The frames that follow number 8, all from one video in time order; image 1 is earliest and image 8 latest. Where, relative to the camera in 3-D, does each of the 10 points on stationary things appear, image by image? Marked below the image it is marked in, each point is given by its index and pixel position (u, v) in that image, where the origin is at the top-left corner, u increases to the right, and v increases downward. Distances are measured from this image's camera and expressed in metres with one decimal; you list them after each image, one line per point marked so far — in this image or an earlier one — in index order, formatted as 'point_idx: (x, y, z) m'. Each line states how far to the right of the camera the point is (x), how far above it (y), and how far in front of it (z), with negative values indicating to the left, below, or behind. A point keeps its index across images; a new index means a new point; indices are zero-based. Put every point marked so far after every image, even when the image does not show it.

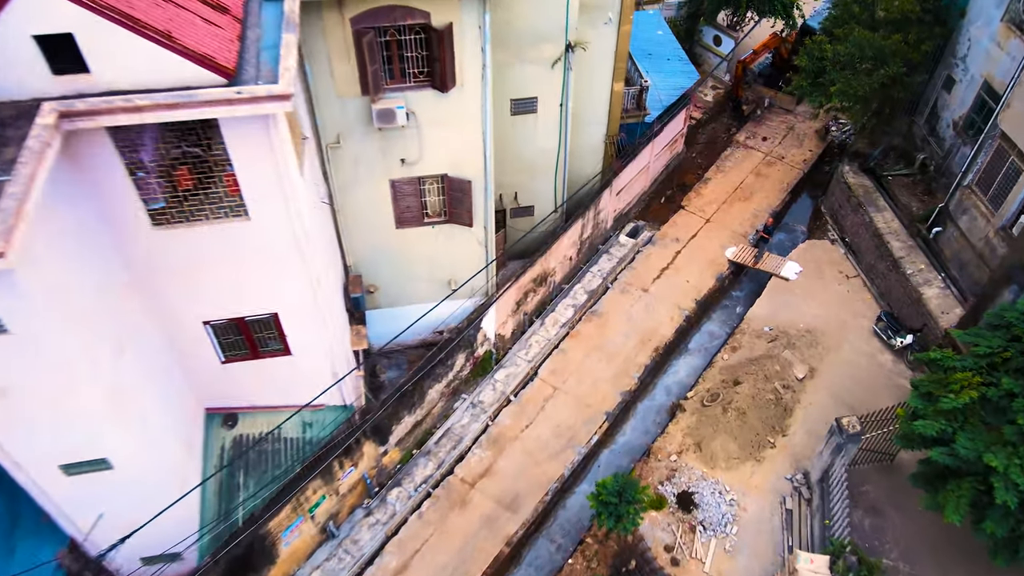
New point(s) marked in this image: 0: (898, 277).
0: (+7.8, +0.2, +15.6) m
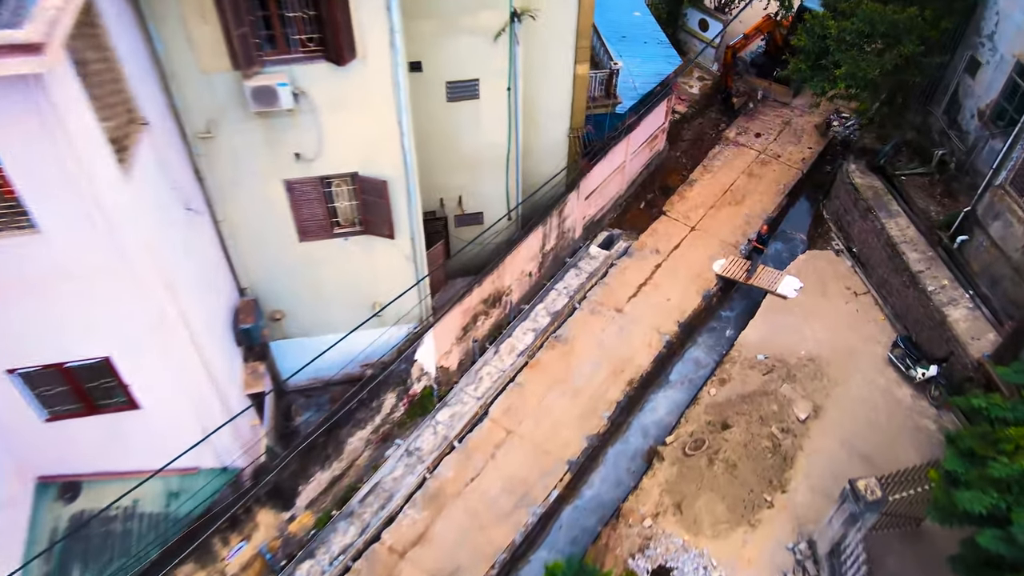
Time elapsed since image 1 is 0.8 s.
0: (+6.9, -0.1, +13.2) m
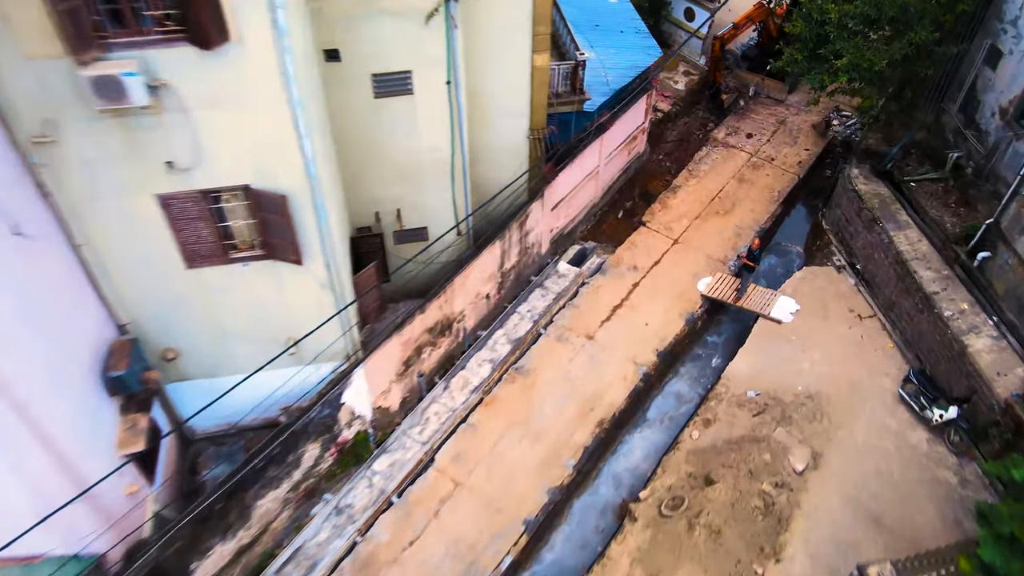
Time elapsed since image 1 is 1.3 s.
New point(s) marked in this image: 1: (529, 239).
0: (+6.2, -0.5, +11.4) m
1: (+0.3, +0.8, +12.8) m
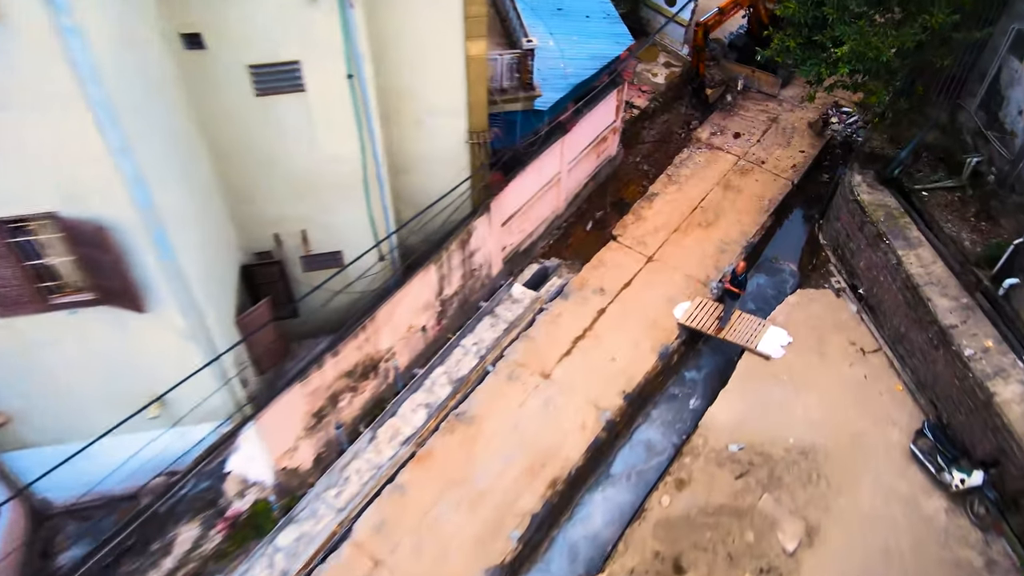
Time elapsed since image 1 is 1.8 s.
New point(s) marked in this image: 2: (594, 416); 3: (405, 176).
0: (+5.4, -0.9, +9.5) m
1: (-0.5, +0.4, +10.9) m
2: (+1.1, -1.7, +10.3) m
3: (-1.4, +1.4, +9.8) m
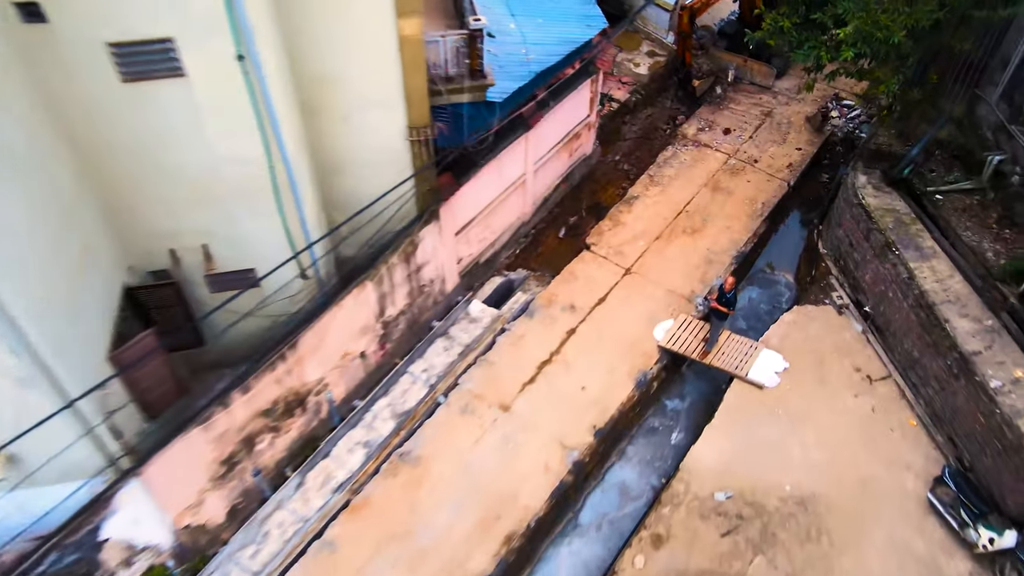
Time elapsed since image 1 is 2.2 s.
0: (+4.8, -1.1, +8.1) m
1: (-1.1, +0.2, +9.5) m
2: (+0.5, -1.9, +8.9) m
3: (-1.9, +1.2, +8.4) m
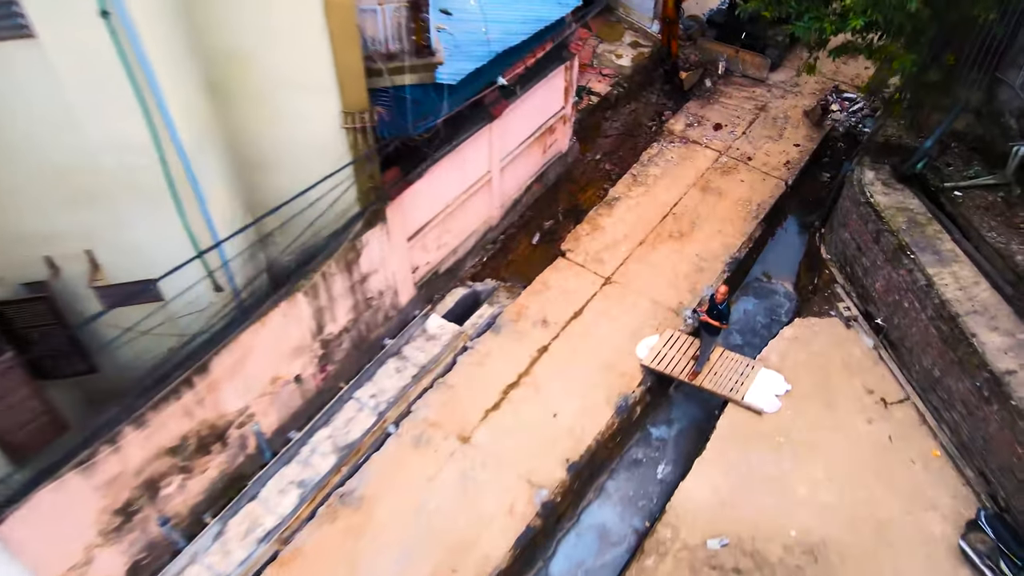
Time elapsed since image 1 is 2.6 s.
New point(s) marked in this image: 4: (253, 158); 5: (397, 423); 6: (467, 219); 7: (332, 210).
0: (+4.4, -1.2, +6.9) m
1: (-1.5, 0.0, +8.2) m
2: (+0.1, -2.1, +7.6) m
3: (-2.3, +1.1, +7.2) m
4: (-2.4, +1.2, +7.0) m
5: (-1.2, -1.4, +8.3) m
6: (-0.6, +0.9, +9.5) m
7: (-1.8, +0.8, +7.5) m
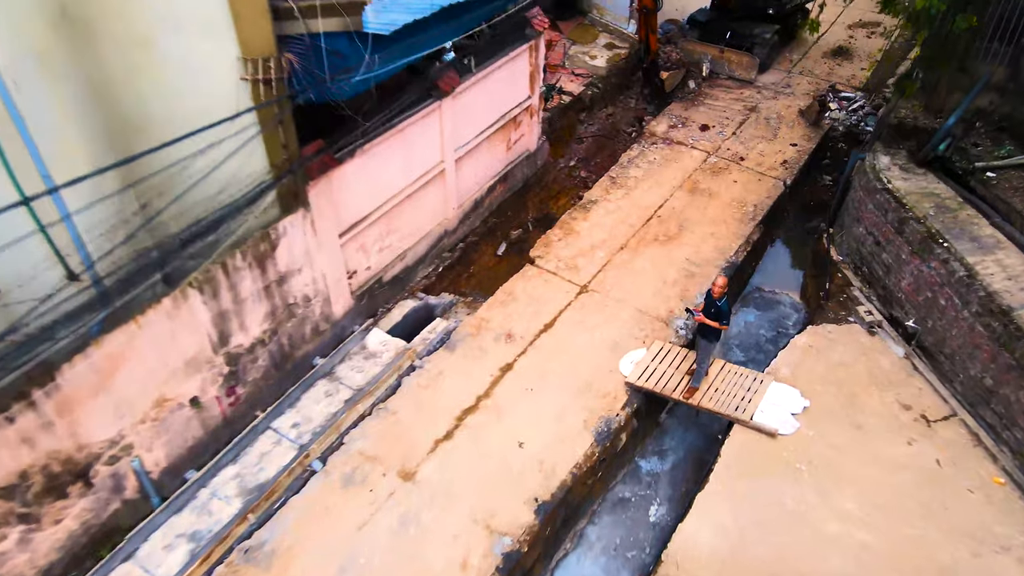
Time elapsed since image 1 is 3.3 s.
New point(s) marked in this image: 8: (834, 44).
0: (+4.1, -1.0, +5.4) m
1: (-1.9, 0.0, +6.7) m
2: (-0.2, -2.0, +5.9) m
3: (-2.7, +1.1, +5.7) m
4: (-2.8, +1.3, +5.6) m
5: (-1.6, -1.5, +6.7) m
6: (-1.0, +0.7, +8.0) m
7: (-2.2, +0.8, +6.1) m
8: (+5.5, +4.1, +13.1) m
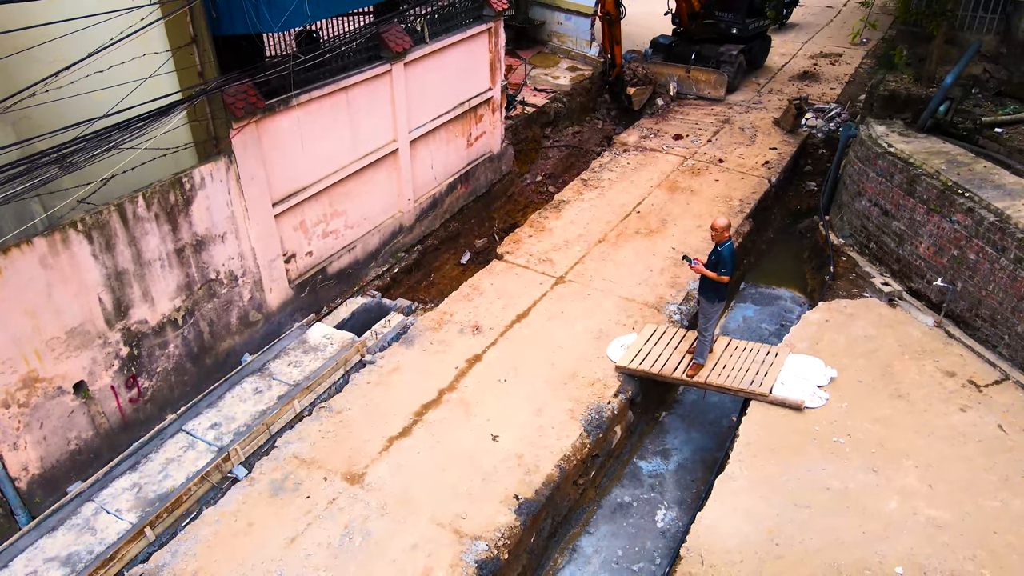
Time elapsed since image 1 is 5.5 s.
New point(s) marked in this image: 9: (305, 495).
0: (+3.9, -0.4, +4.4) m
1: (-2.2, +0.2, +5.6) m
2: (-0.4, -1.6, +4.6) m
3: (-3.0, +1.4, +4.7) m
4: (-3.0, +1.6, +4.6) m
5: (-1.8, -1.2, +5.3) m
6: (-1.3, +0.8, +7.0) m
7: (-2.4, +1.1, +5.0) m
8: (+4.8, +3.6, +12.8) m
9: (-1.4, -1.3, +5.0) m
